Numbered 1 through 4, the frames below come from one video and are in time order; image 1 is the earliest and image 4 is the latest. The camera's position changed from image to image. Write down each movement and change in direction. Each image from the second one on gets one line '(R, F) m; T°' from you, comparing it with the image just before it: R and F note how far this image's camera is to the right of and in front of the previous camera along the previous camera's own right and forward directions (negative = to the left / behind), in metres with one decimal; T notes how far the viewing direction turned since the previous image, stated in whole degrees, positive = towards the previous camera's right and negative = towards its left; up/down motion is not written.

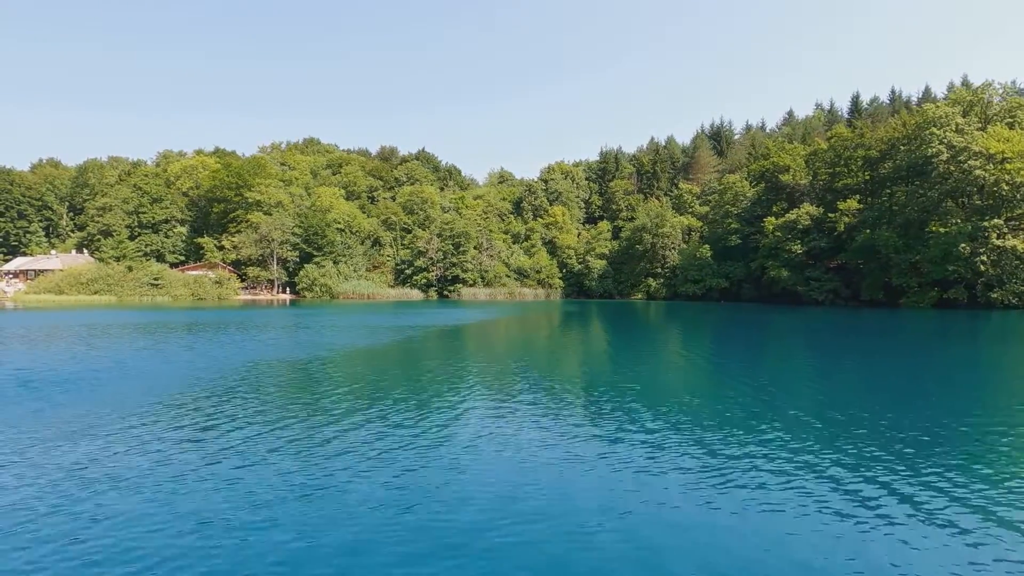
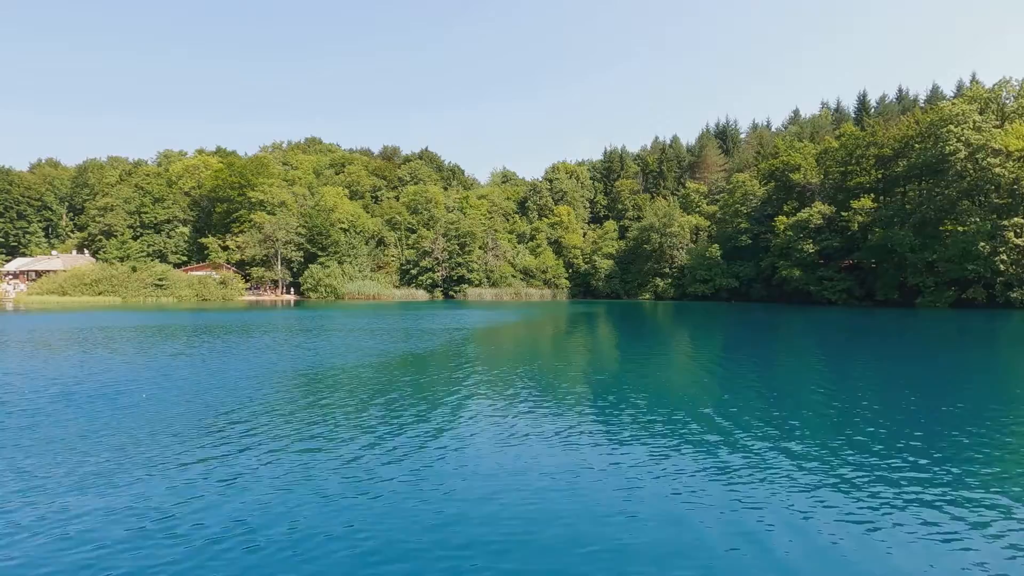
(-0.6, +0.4) m; 0°
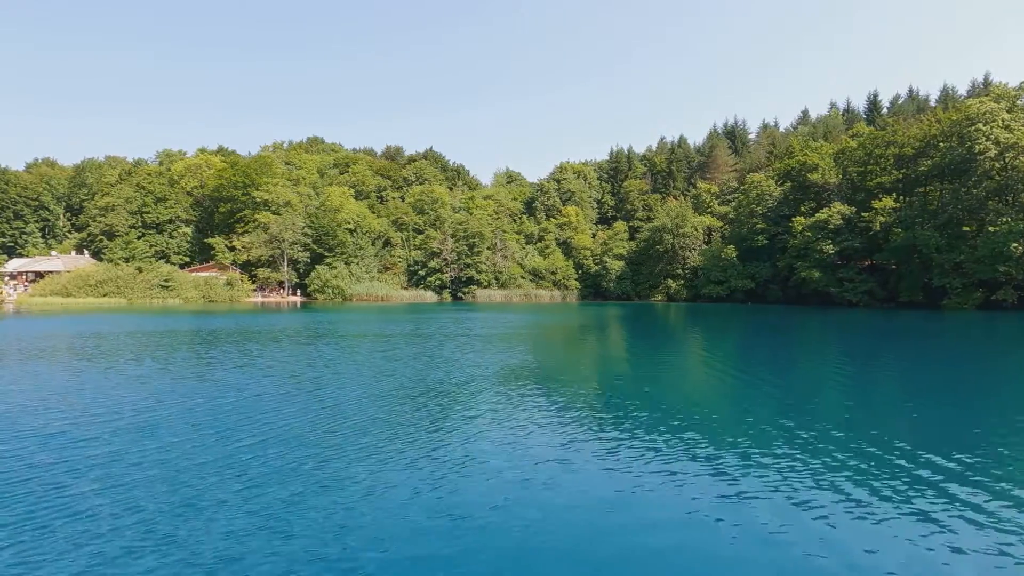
(-1.1, +0.7) m; 0°
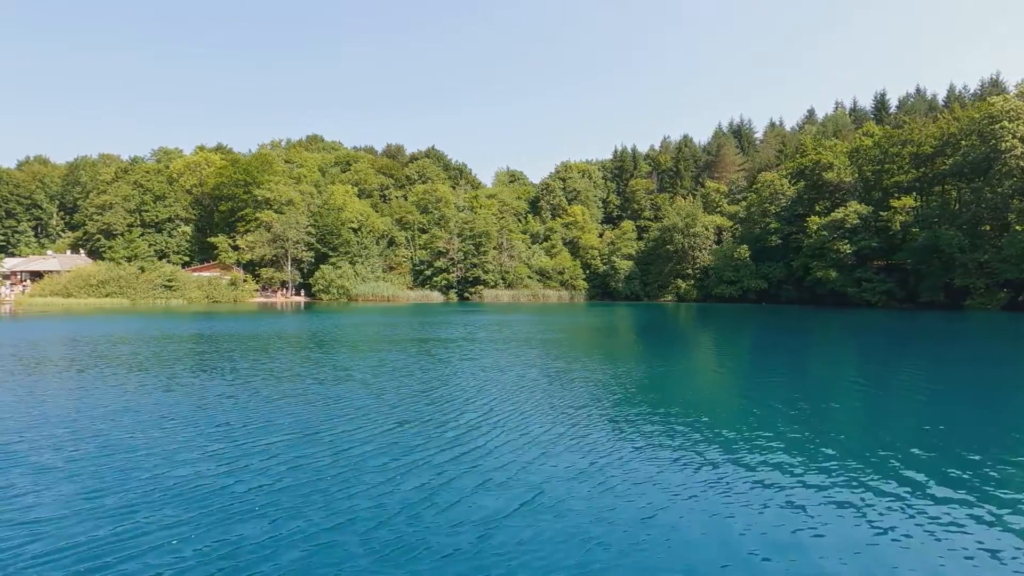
(-1.1, +0.7) m; +1°
